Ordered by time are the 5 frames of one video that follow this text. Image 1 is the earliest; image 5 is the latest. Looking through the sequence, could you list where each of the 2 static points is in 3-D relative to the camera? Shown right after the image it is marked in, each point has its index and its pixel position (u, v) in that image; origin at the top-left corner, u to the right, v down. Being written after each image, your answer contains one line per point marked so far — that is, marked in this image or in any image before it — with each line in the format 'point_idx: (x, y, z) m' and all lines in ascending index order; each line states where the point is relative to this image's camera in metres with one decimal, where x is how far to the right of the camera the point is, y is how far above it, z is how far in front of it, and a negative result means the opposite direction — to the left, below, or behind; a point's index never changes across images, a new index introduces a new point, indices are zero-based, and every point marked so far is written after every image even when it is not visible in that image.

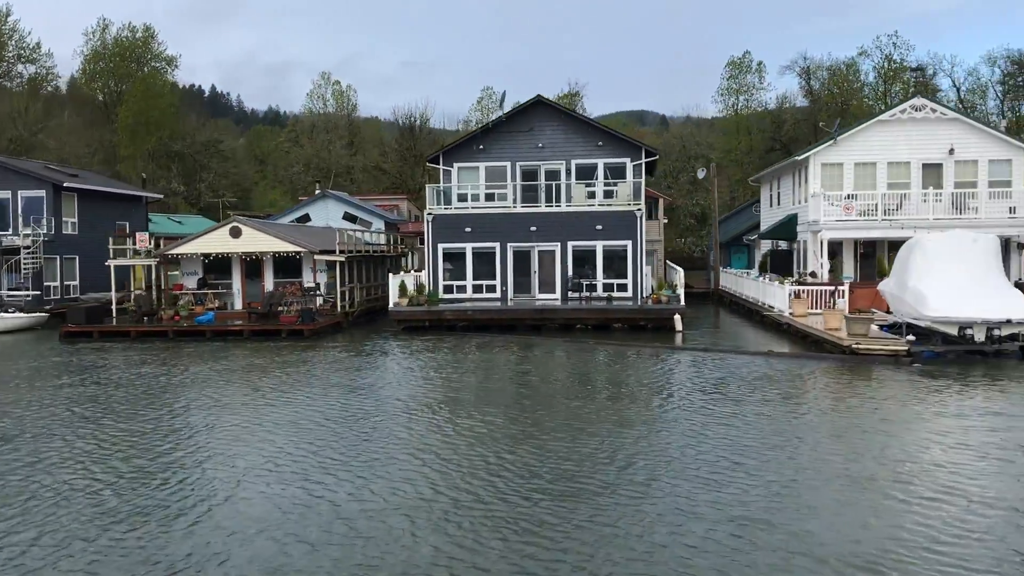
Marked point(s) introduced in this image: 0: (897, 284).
0: (+7.6, +0.1, +18.7) m
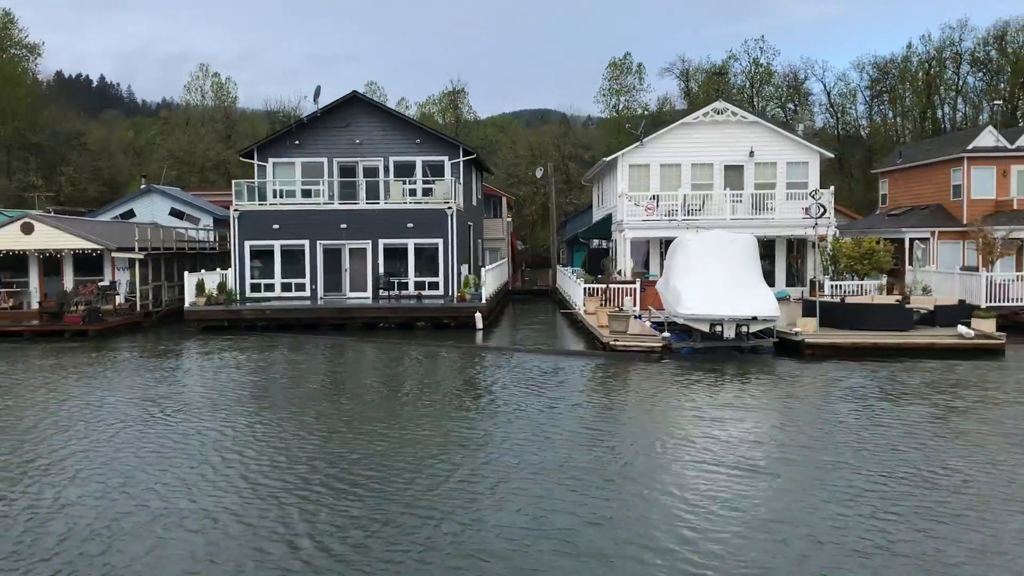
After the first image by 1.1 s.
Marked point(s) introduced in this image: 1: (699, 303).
0: (+3.1, +0.1, +19.2) m
1: (+3.5, -0.3, +17.8) m
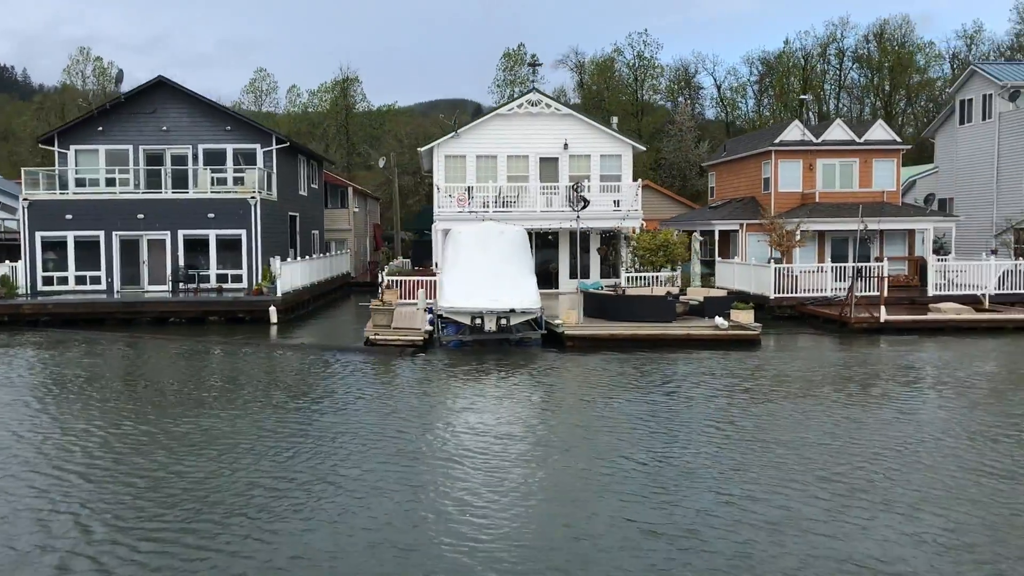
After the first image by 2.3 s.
0: (-1.5, +0.2, +19.0) m
1: (-1.0, -0.1, +17.6) m
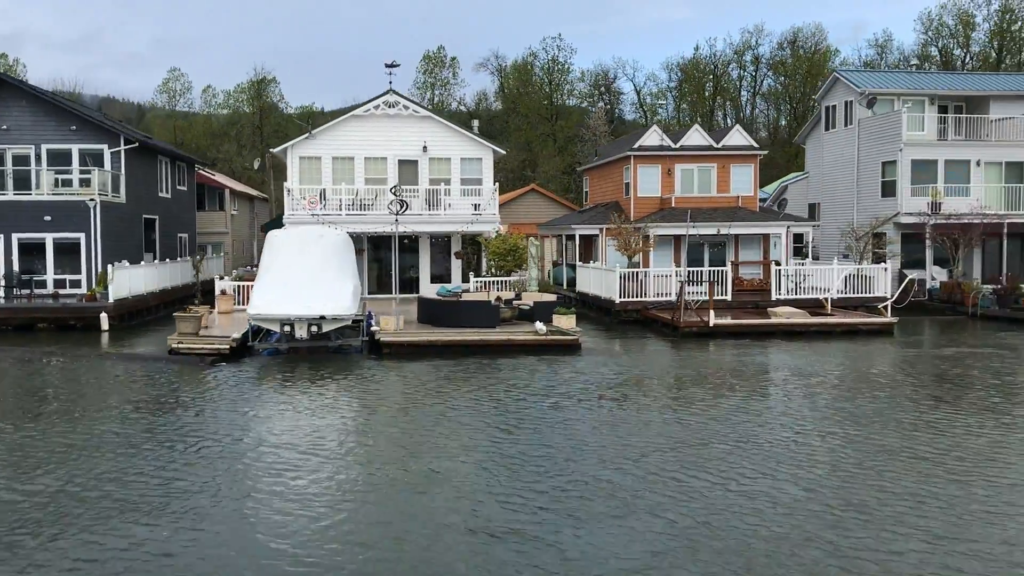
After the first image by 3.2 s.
0: (-5.0, +0.1, +18.5) m
1: (-4.4, -0.2, +17.2) m
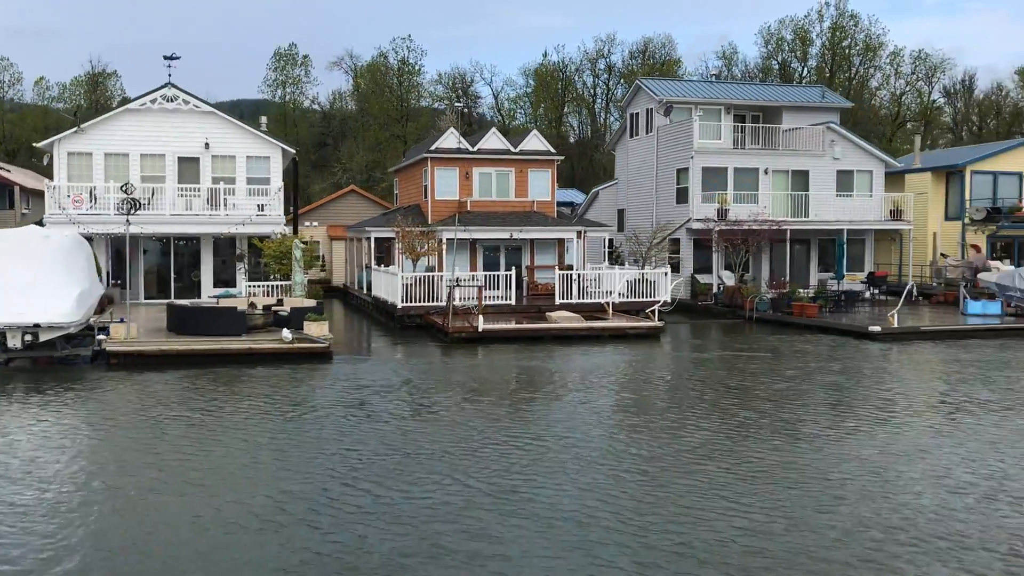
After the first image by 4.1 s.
0: (-9.6, 0.0, +17.0) m
1: (-8.8, -0.3, +15.8) m
